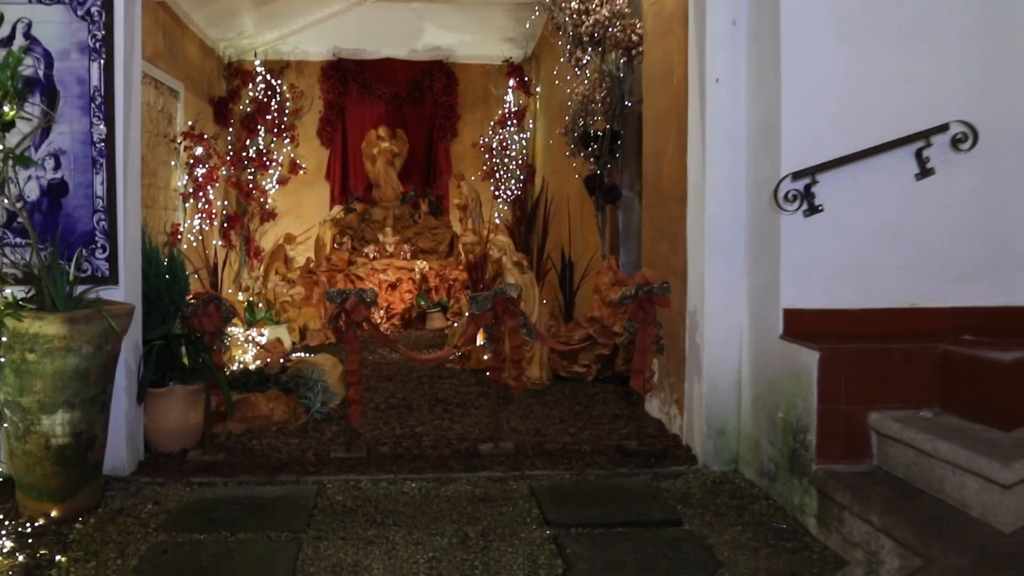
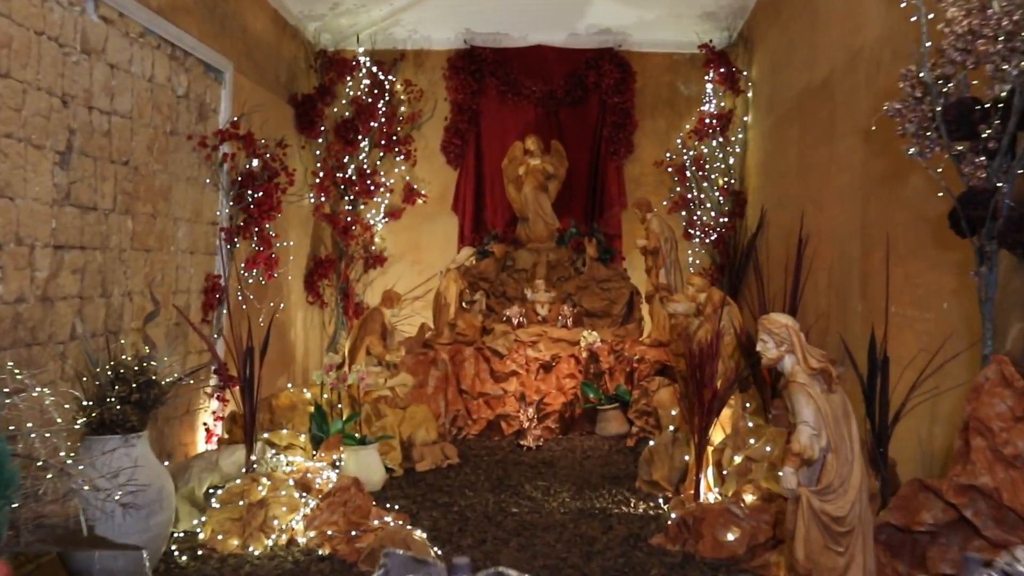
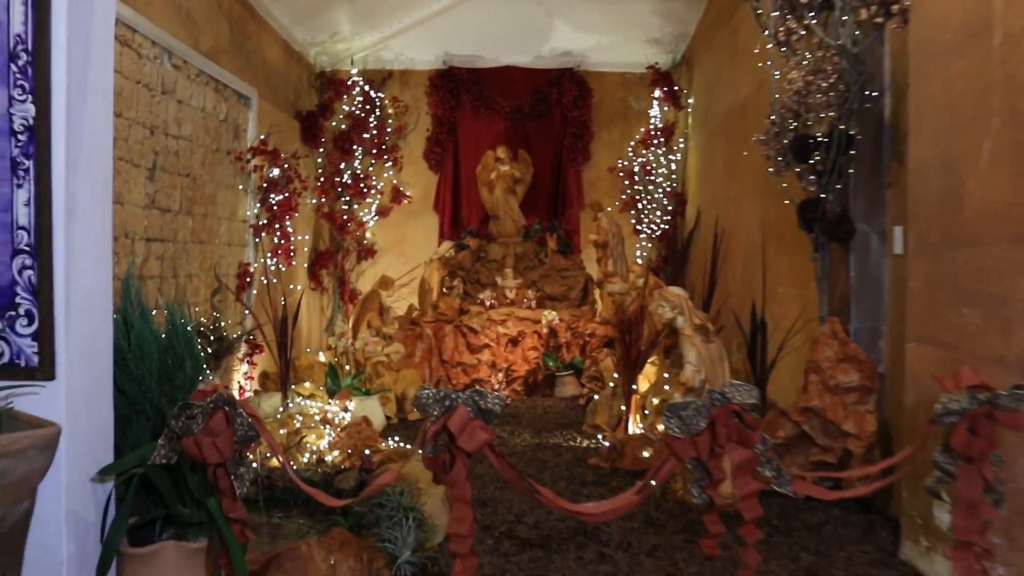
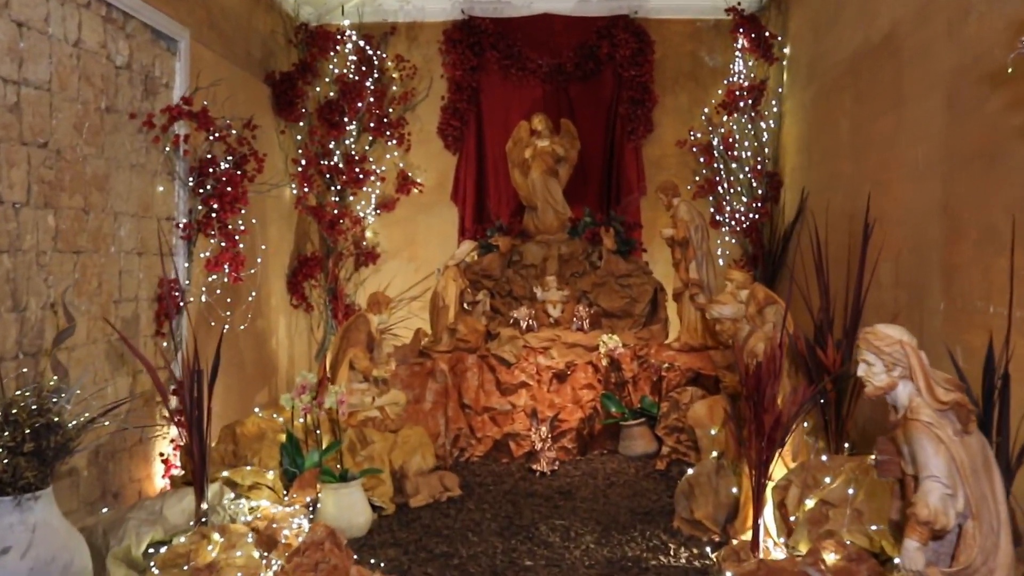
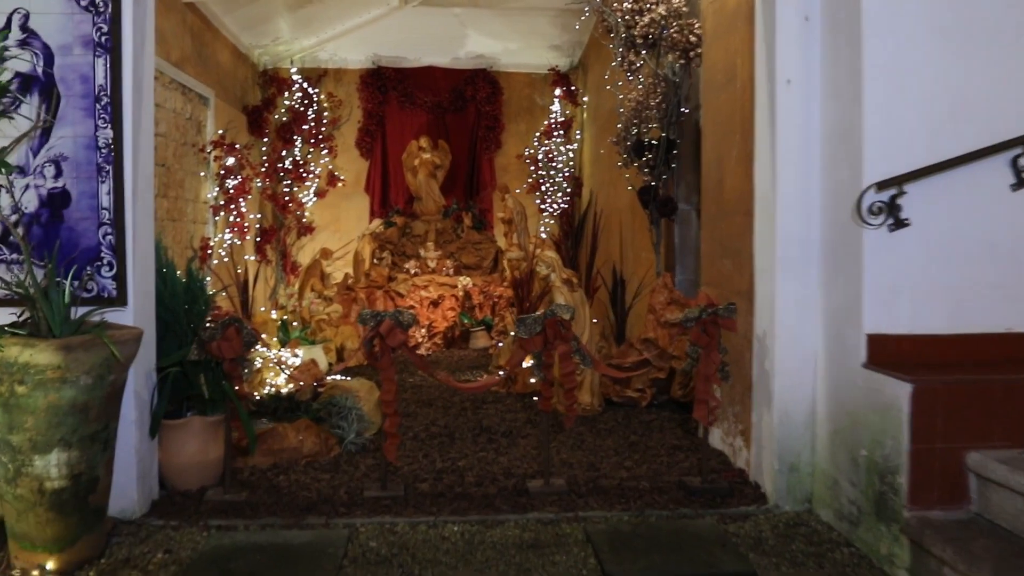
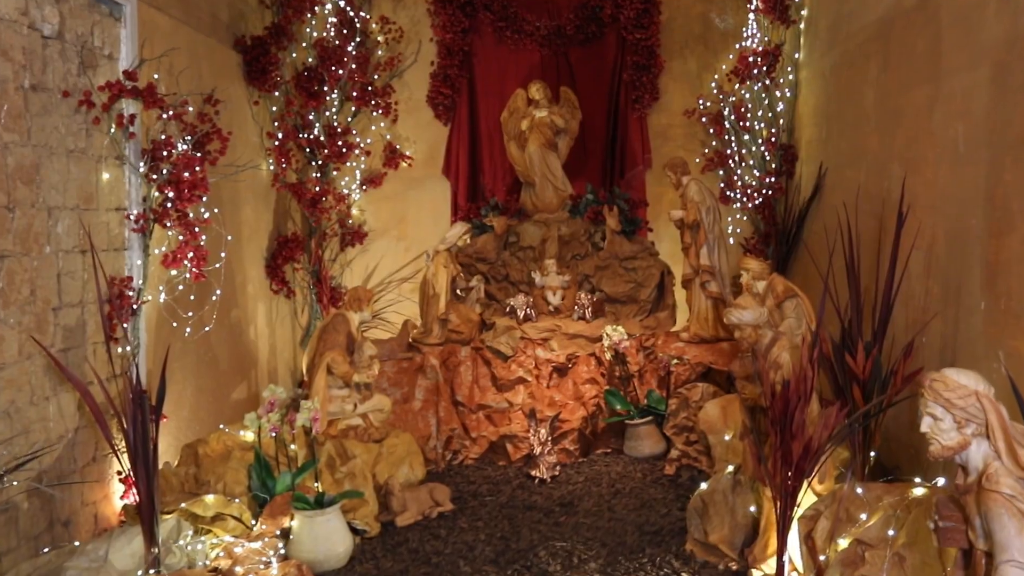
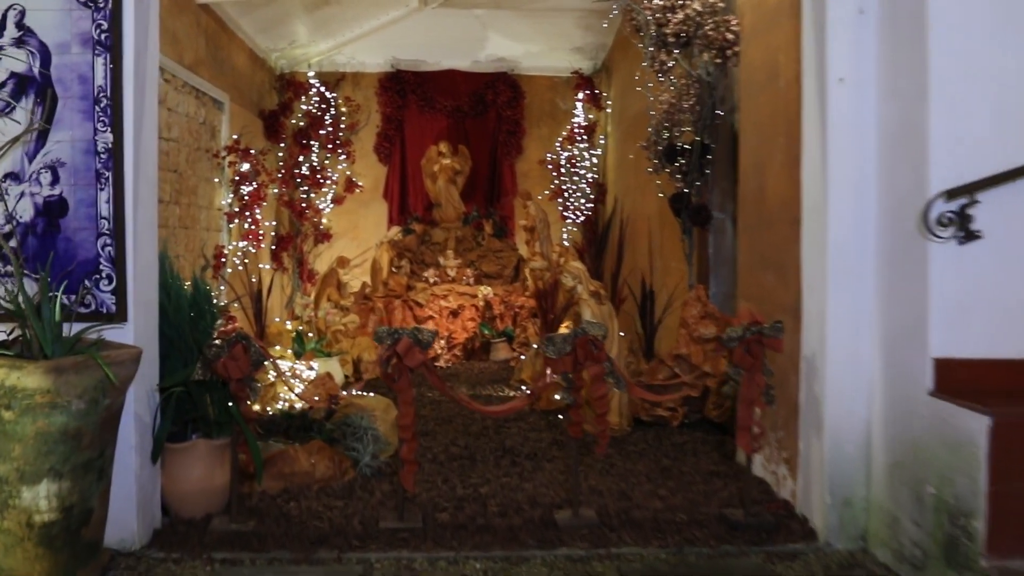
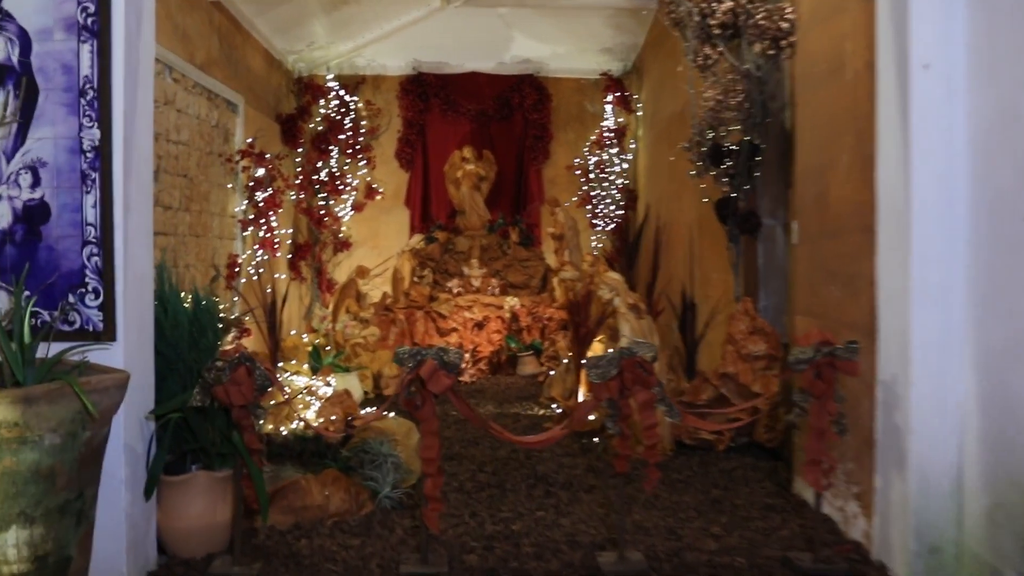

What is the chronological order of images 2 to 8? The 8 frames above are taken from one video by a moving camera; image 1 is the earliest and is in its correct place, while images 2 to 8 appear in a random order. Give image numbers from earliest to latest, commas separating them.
5, 7, 8, 3, 2, 4, 6
